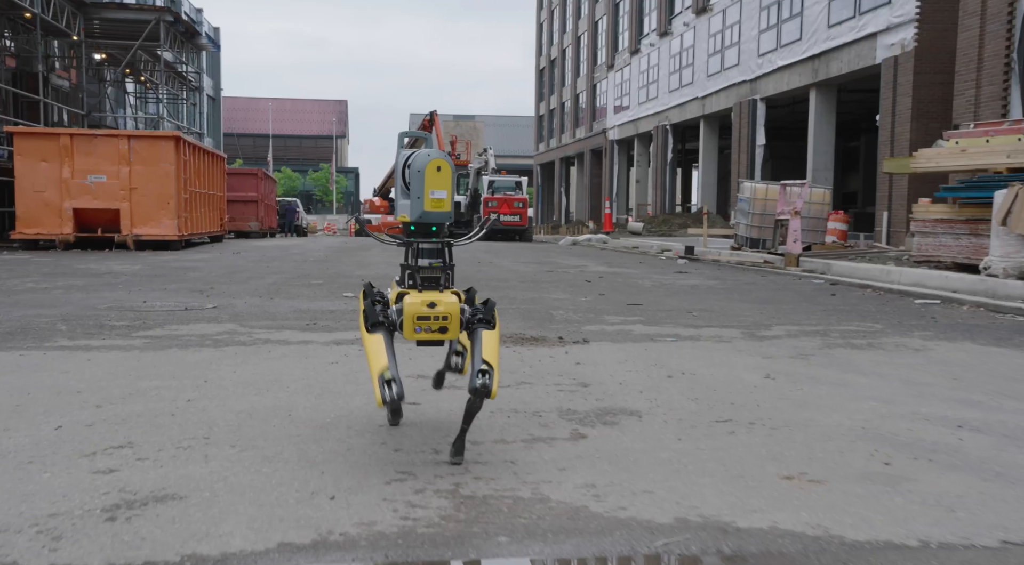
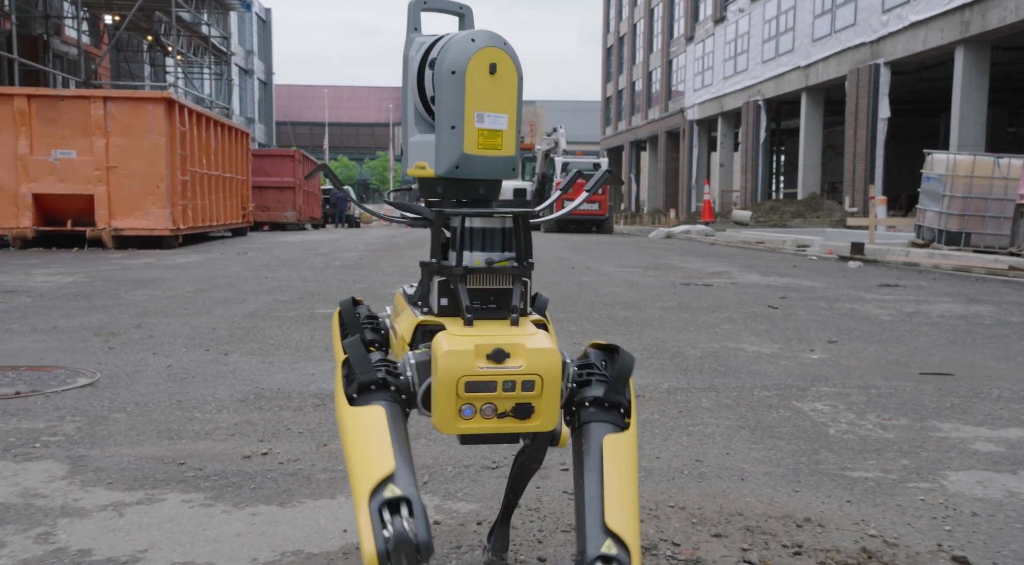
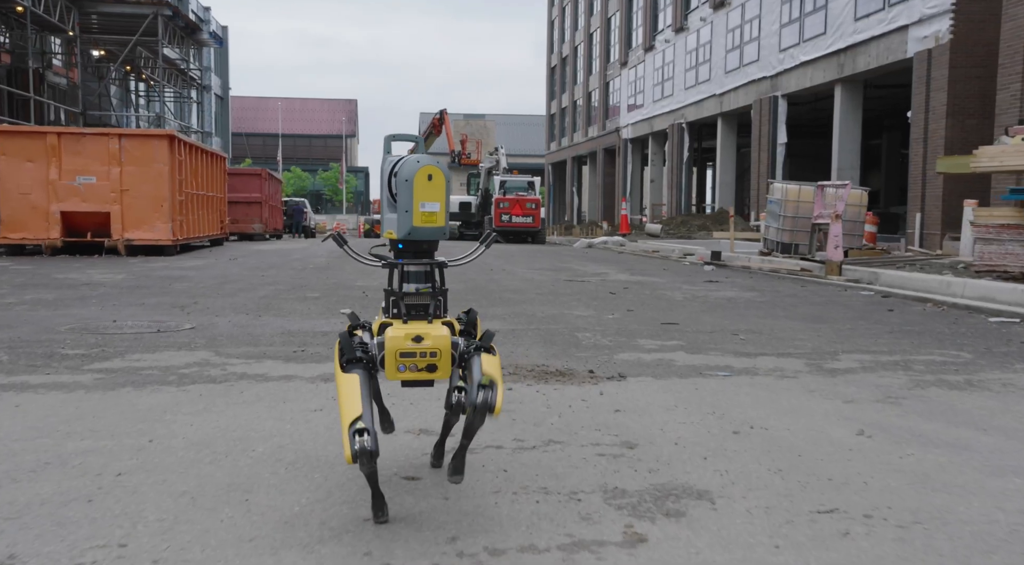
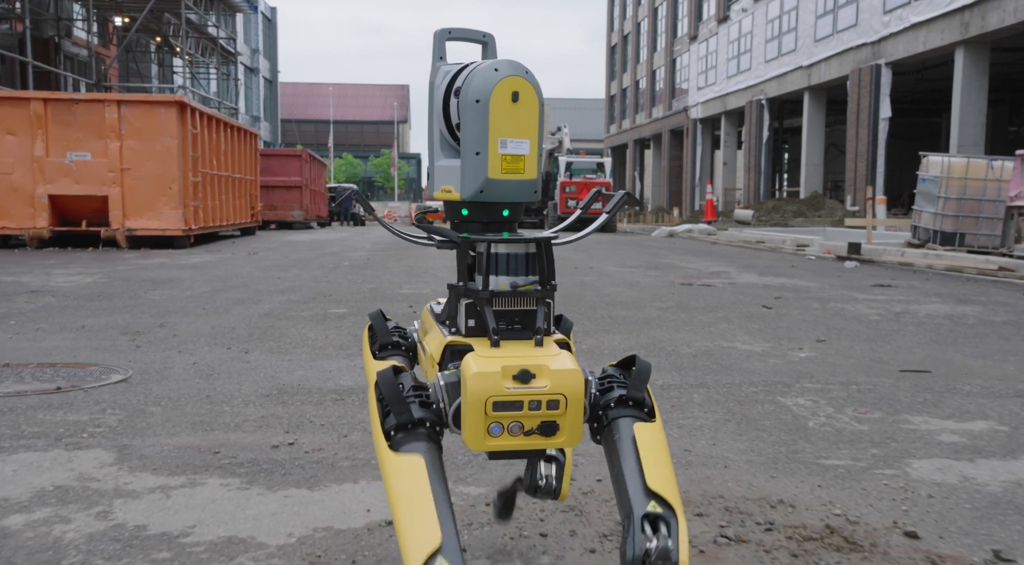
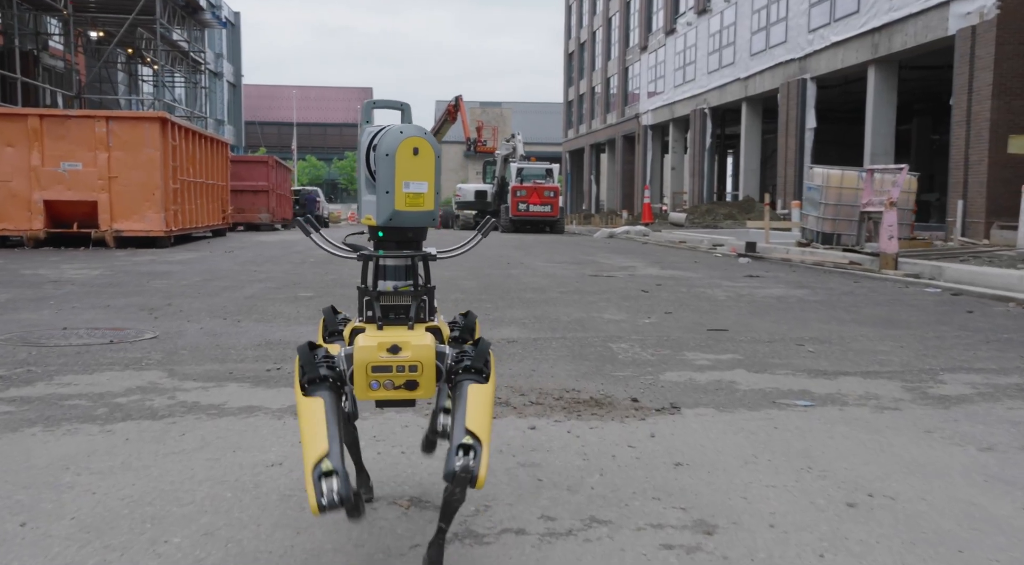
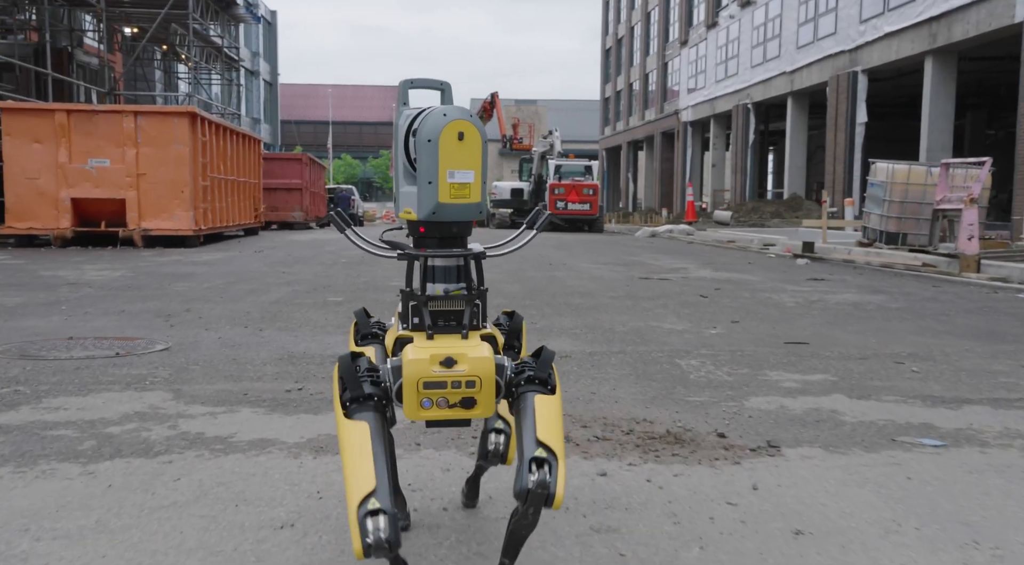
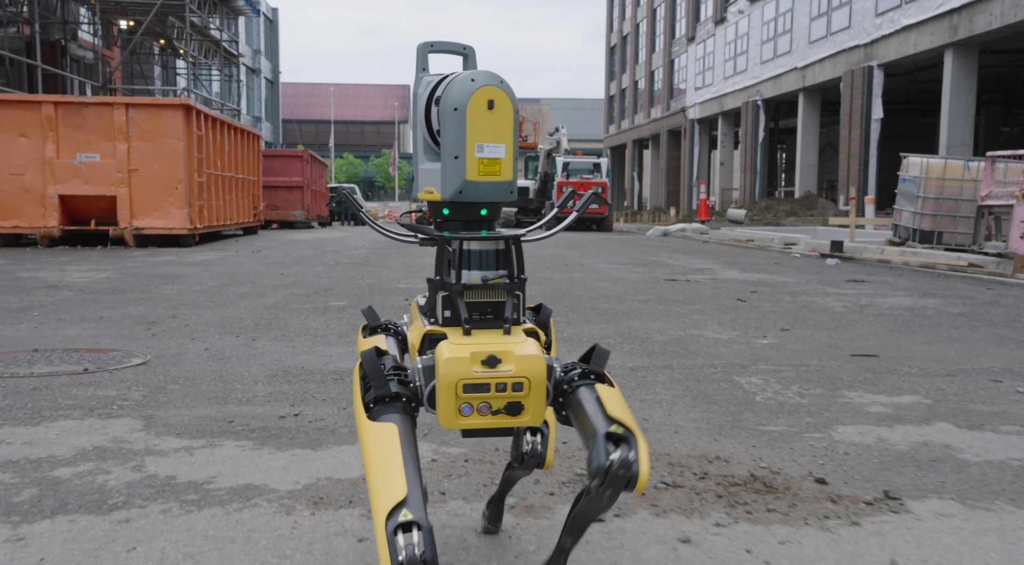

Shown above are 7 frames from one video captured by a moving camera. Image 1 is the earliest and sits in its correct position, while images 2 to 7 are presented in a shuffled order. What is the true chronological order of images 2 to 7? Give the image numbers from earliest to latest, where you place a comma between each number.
3, 5, 6, 7, 4, 2
